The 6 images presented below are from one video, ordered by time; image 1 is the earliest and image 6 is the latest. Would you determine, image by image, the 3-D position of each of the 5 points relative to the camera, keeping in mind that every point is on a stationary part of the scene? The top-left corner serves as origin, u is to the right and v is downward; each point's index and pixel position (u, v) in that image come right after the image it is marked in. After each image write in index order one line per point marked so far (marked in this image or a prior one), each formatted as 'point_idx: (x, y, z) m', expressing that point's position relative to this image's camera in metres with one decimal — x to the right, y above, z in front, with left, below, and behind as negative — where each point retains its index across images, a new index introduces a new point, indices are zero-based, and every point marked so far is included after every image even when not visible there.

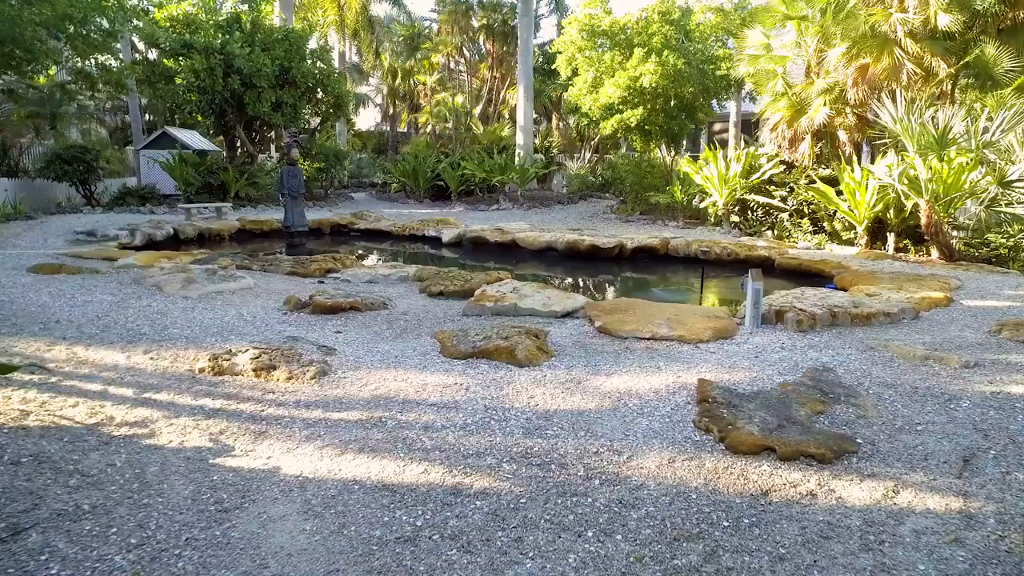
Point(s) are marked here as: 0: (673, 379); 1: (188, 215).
0: (+0.9, -0.5, +3.4) m
1: (-6.3, +1.4, +11.8) m
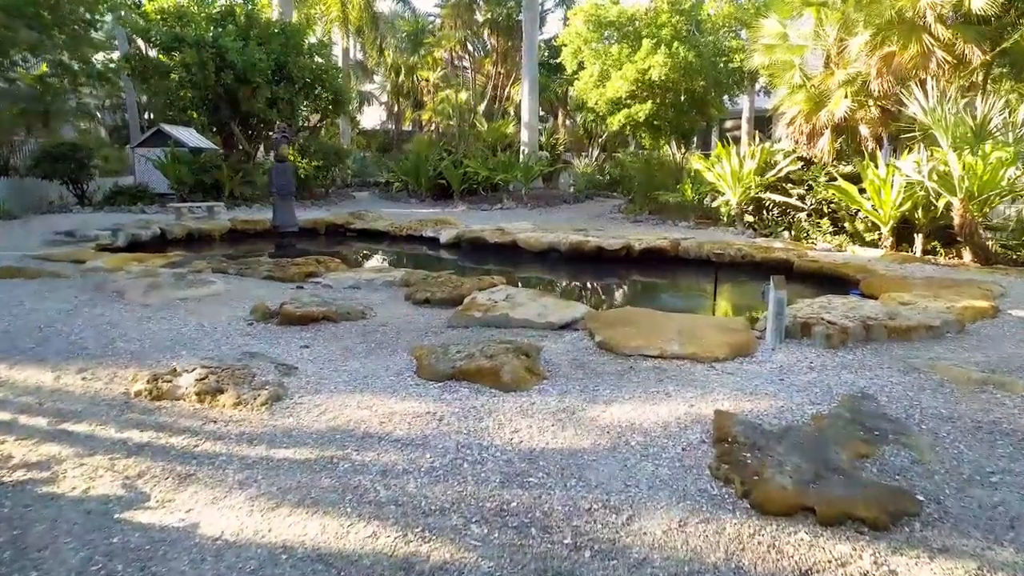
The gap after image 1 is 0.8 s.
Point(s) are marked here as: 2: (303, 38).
0: (+0.8, -0.6, +2.9) m
1: (-6.3, +1.4, +11.4) m
2: (-4.8, +5.8, +13.9) m
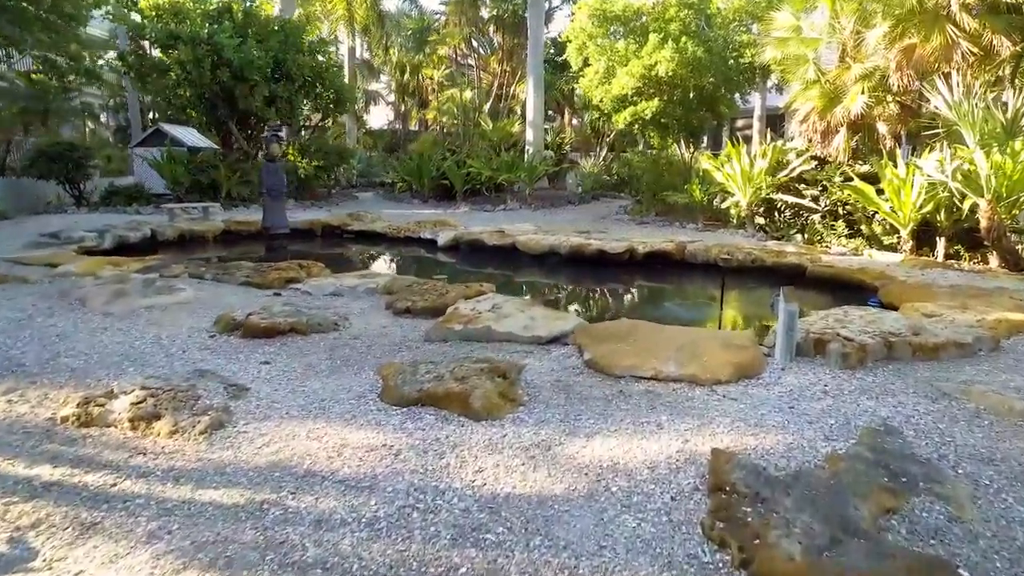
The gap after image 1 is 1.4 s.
0: (+0.7, -0.7, +2.5) m
1: (-6.2, +1.3, +11.1) m
2: (-4.7, +5.7, +13.6) m
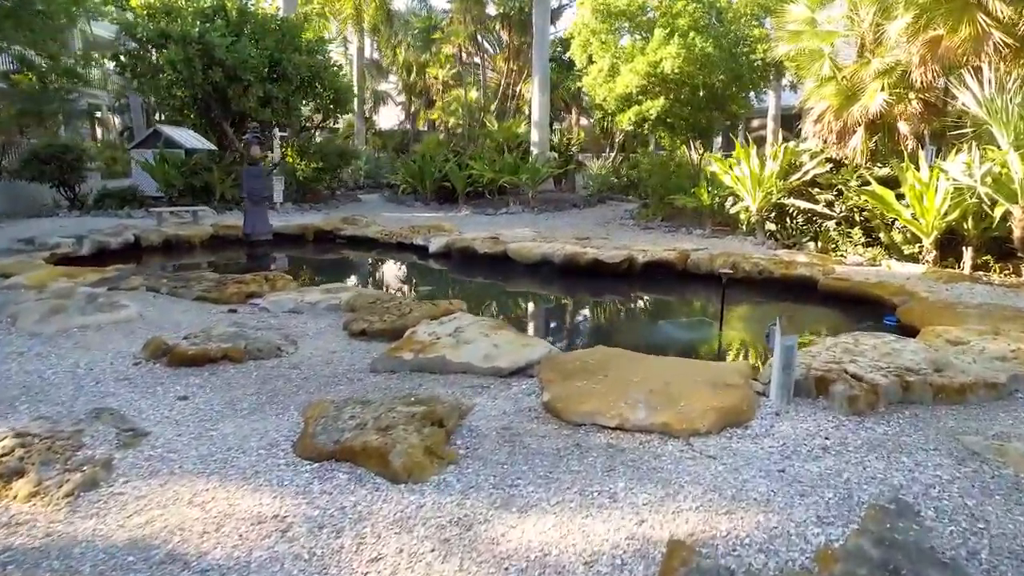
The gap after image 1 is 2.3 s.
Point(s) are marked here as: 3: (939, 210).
0: (+0.4, -0.8, +2.0) m
1: (-6.3, +1.2, +10.8) m
2: (-4.6, +5.6, +13.3) m
3: (+4.6, +0.8, +6.5) m
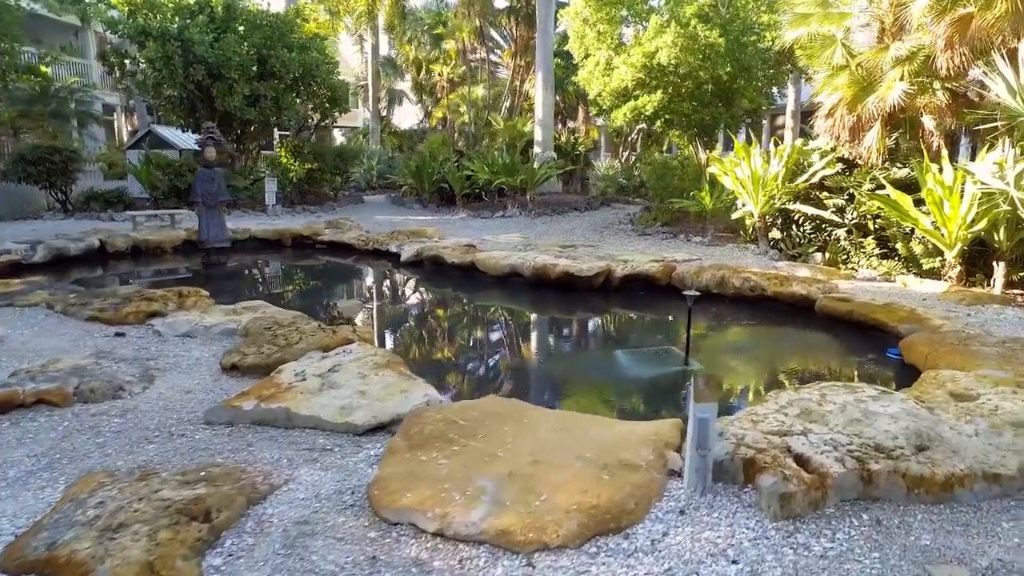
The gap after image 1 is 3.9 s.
0: (-0.4, -1.0, +1.2) m
1: (-6.5, +1.1, +10.4) m
2: (-4.7, +5.5, +12.8) m
3: (+4.2, +0.6, +5.5) m
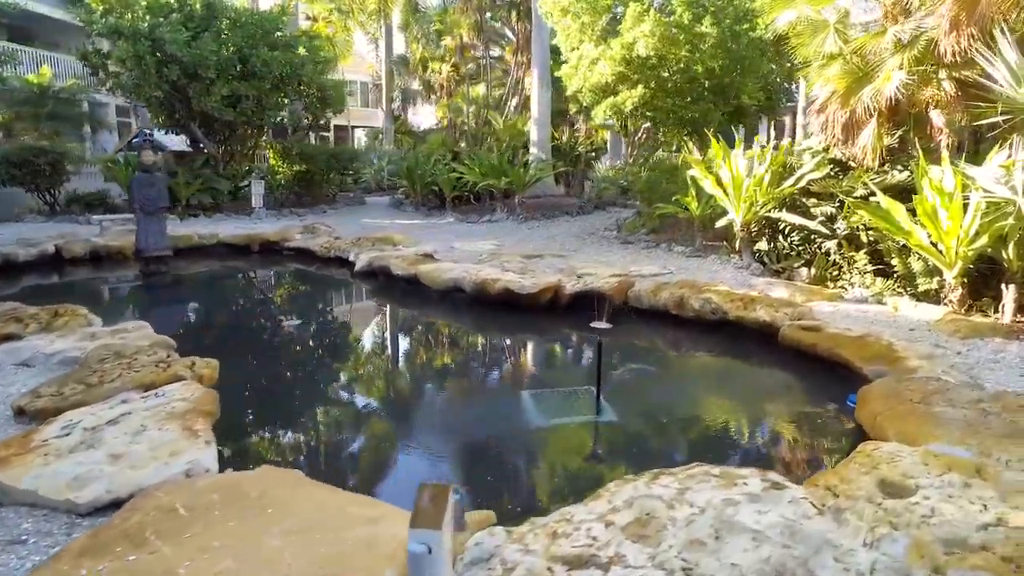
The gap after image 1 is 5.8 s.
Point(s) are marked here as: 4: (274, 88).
0: (-1.3, -1.1, +0.6) m
1: (-6.9, +1.0, +10.1) m
2: (-4.8, +5.3, +12.4) m
3: (+3.5, +0.4, +4.6) m
4: (-4.9, +4.1, +12.4) m
